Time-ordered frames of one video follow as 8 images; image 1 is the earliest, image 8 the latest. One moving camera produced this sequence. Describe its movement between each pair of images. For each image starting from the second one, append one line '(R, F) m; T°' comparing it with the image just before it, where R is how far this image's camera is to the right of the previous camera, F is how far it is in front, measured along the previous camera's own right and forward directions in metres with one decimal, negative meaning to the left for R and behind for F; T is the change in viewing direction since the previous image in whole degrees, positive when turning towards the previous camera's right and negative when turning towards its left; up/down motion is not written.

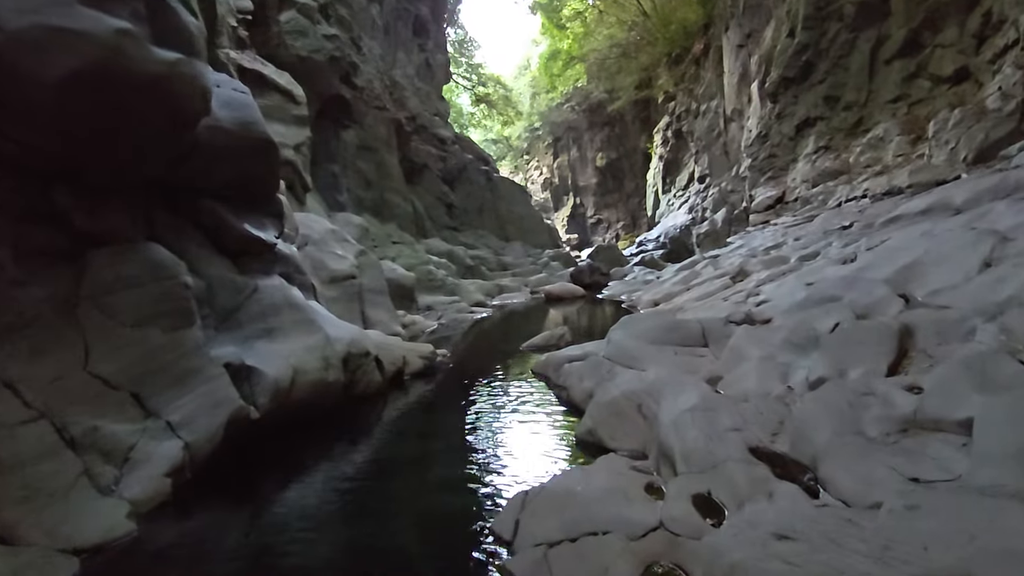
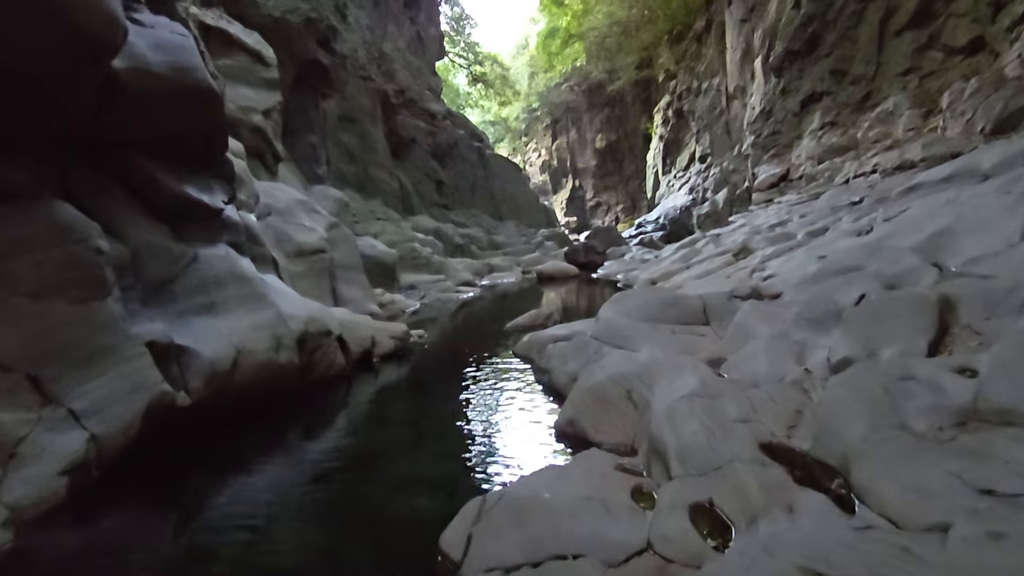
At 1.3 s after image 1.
(+0.2, +0.7) m; 0°
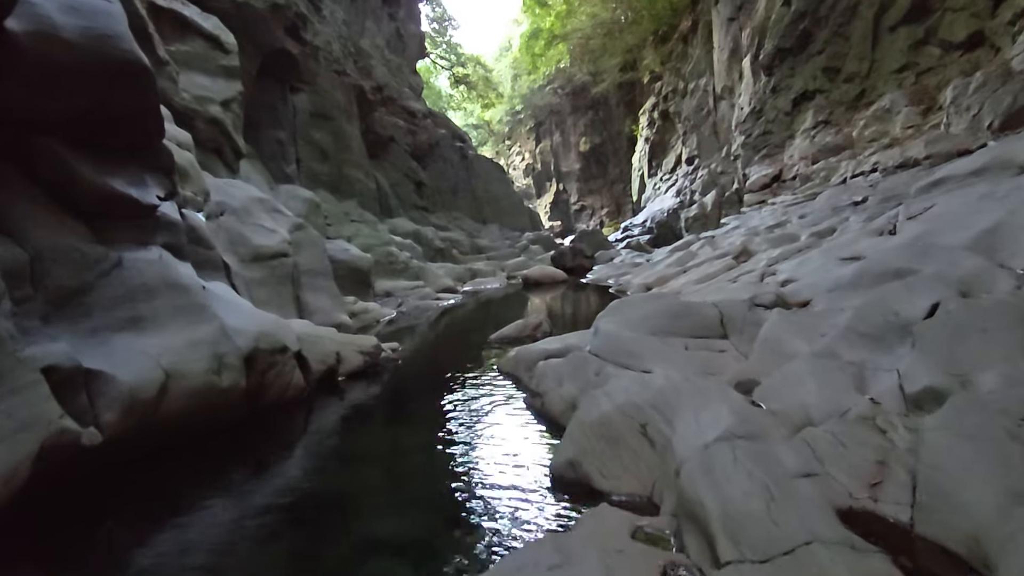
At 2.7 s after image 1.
(0.0, +0.8) m; +1°
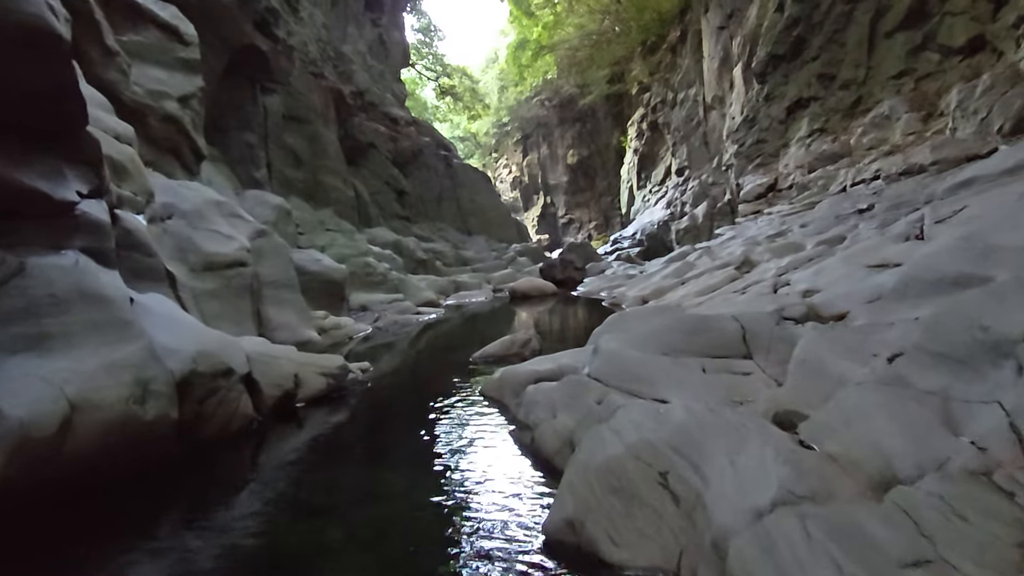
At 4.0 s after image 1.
(0.0, +0.7) m; +1°
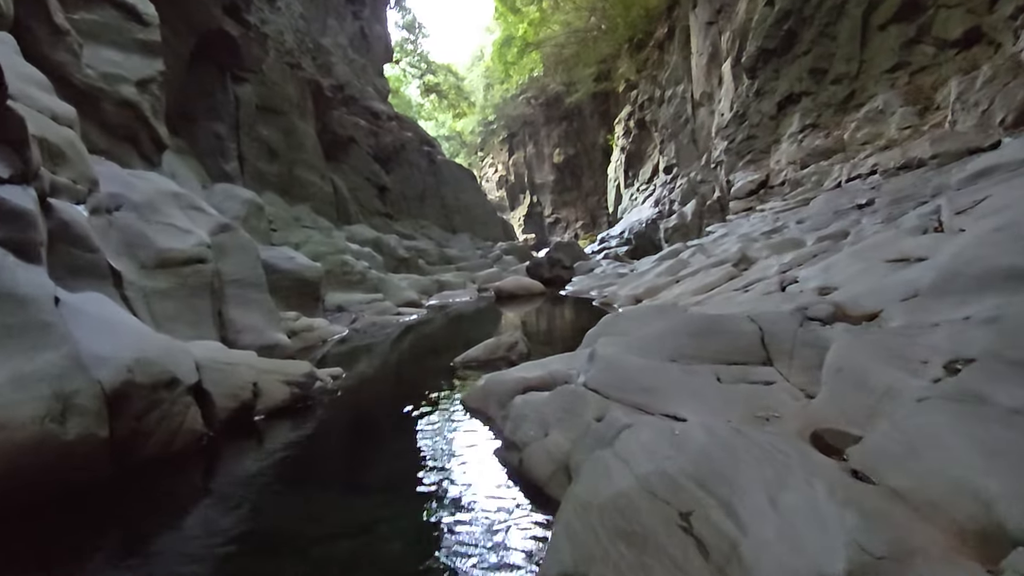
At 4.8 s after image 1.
(0.0, +0.5) m; +1°
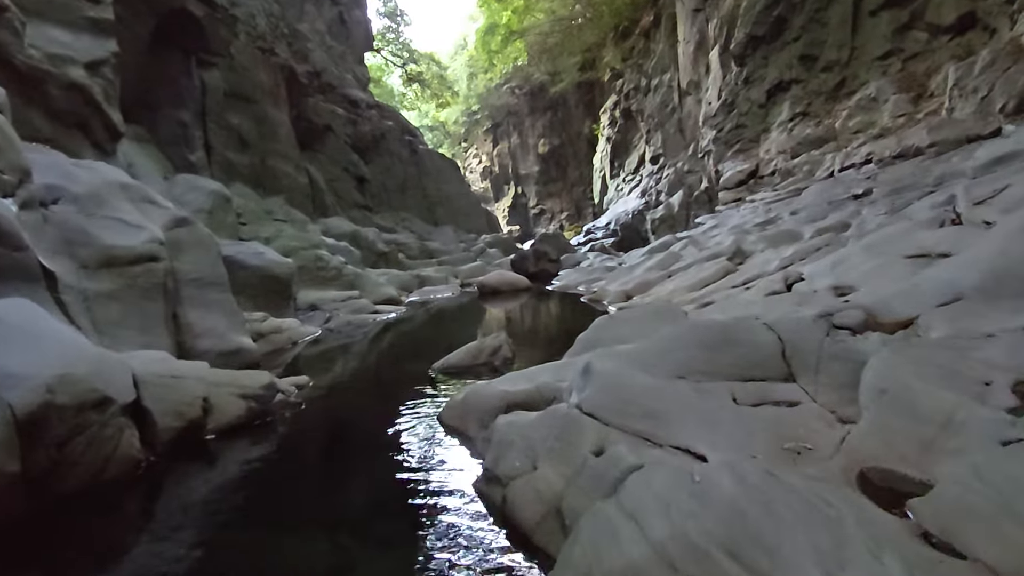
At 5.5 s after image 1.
(0.0, +0.5) m; +1°
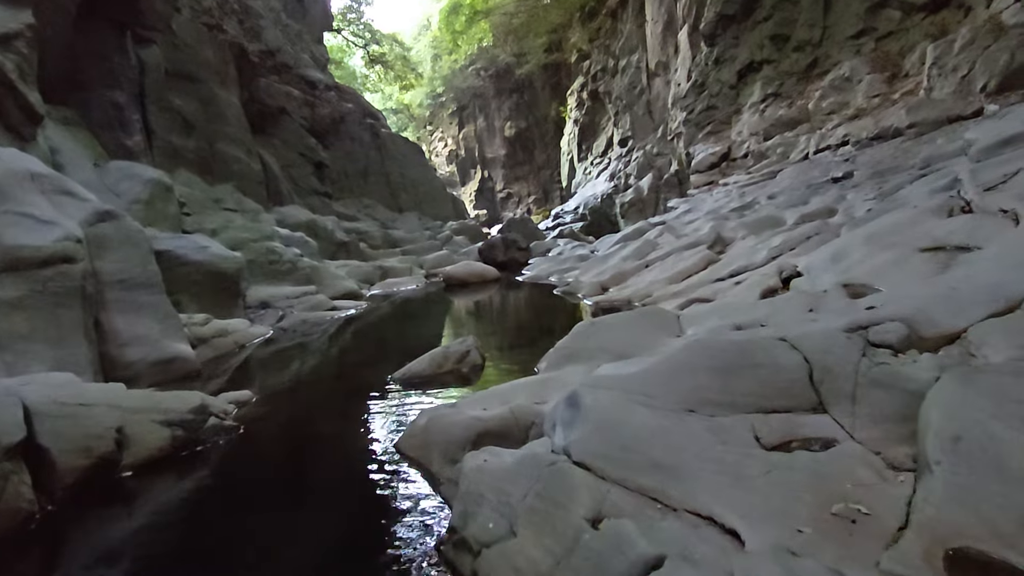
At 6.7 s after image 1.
(0.0, +0.6) m; +3°
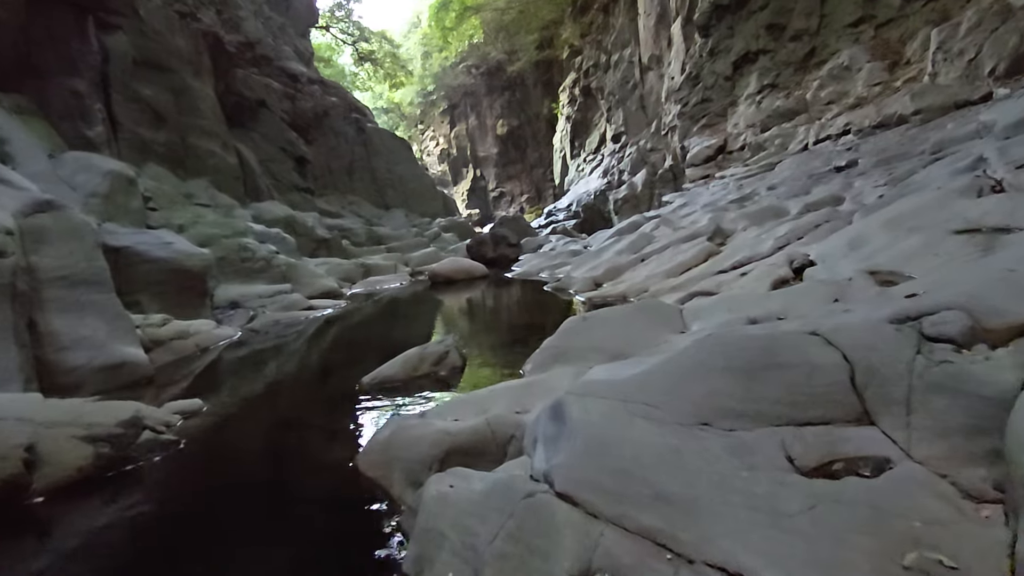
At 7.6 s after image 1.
(+0.1, +0.5) m; 0°
